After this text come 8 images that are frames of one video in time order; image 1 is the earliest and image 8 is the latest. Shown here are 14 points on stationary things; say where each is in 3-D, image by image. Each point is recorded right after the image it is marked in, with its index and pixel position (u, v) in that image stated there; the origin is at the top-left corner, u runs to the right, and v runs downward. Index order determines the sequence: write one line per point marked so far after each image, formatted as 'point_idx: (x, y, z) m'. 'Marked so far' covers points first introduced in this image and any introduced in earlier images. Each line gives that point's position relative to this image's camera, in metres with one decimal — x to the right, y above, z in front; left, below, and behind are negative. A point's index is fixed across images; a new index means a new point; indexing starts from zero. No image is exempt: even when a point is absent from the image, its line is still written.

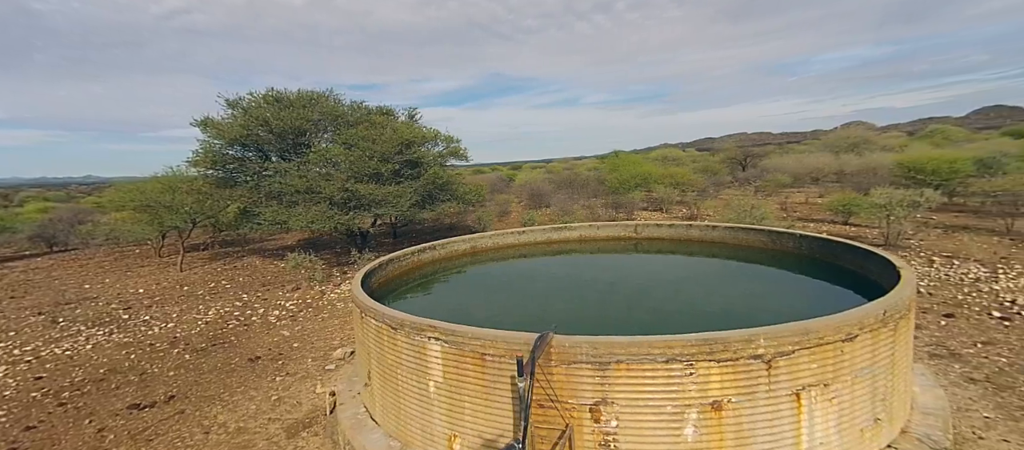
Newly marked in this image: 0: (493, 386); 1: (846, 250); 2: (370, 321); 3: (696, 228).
0: (-0.2, -1.4, +4.0) m
1: (+4.9, -0.4, +6.7) m
2: (-1.6, -1.1, +5.1) m
3: (+3.9, -0.1, +9.6) m
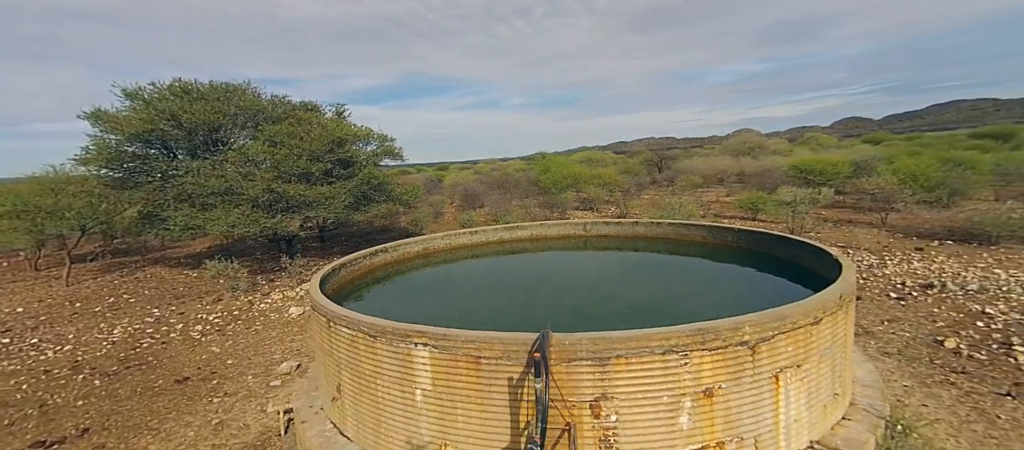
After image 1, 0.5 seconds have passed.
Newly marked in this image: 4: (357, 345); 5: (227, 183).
0: (-0.2, -1.4, +3.8) m
1: (+4.4, -0.3, +7.4) m
2: (-1.8, -1.1, +4.7) m
3: (+2.9, 0.0, +10.1) m
4: (-1.5, -1.2, +4.5) m
5: (-11.1, +1.6, +17.5) m
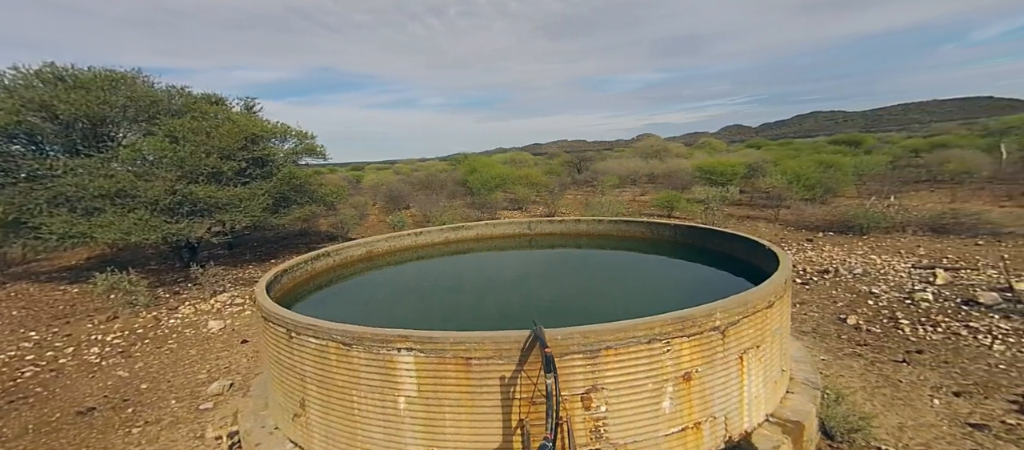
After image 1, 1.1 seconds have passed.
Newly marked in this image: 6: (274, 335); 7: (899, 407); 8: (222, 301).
0: (-0.3, -1.4, +3.7) m
1: (+3.6, -0.2, +8.0) m
2: (-2.0, -1.1, +4.3) m
3: (+1.7, +0.1, +10.4) m
4: (-1.7, -1.2, +4.1) m
5: (-13.4, +1.4, +15.4) m
6: (-2.6, -1.2, +4.8) m
7: (+4.7, -2.2, +5.5) m
8: (-7.8, -2.0, +12.0) m
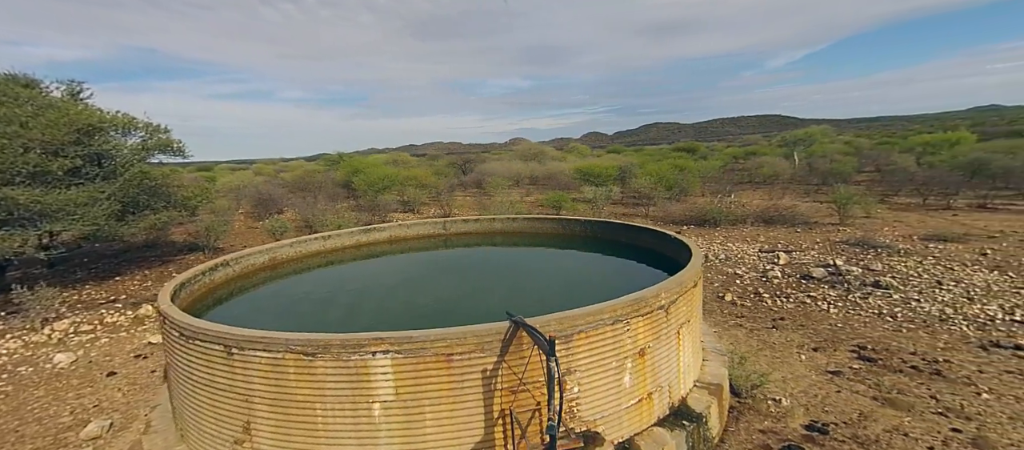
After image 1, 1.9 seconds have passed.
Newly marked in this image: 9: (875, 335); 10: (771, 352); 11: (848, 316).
0: (-0.4, -1.3, +3.7) m
1: (+2.2, -0.1, +8.8) m
2: (-2.2, -1.1, +3.8) m
3: (-0.3, +0.1, +10.7) m
4: (-1.9, -1.2, +3.8) m
5: (-16.2, +1.0, +11.6) m
6: (-2.9, -1.2, +4.2) m
7: (+4.0, -2.1, +6.7) m
8: (-9.8, -2.3, +9.8) m
9: (+6.2, -1.9, +7.7) m
10: (+4.1, -2.0, +7.1) m
11: (+6.4, -1.7, +8.6) m
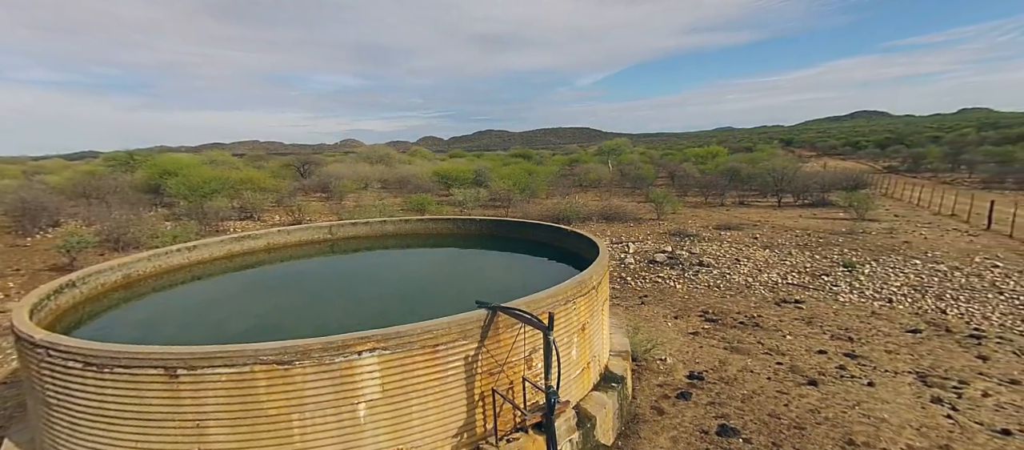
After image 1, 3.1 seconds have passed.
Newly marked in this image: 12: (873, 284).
0: (-0.6, -1.3, +3.9) m
1: (+0.1, 0.0, +9.6) m
2: (-2.3, -1.1, +3.4) m
3: (-2.8, +0.1, +10.5) m
4: (-2.0, -1.2, +3.4) m
5: (-18.2, +0.4, +6.0) m
6: (-3.1, -1.3, +3.5) m
7: (+2.6, -1.9, +8.2) m
8: (-11.4, -2.6, +6.5) m
9: (+4.4, -1.7, +9.9) m
10: (+2.6, -1.9, +8.6) m
11: (+4.3, -1.5, +10.7) m
12: (+9.4, -1.5, +11.7) m
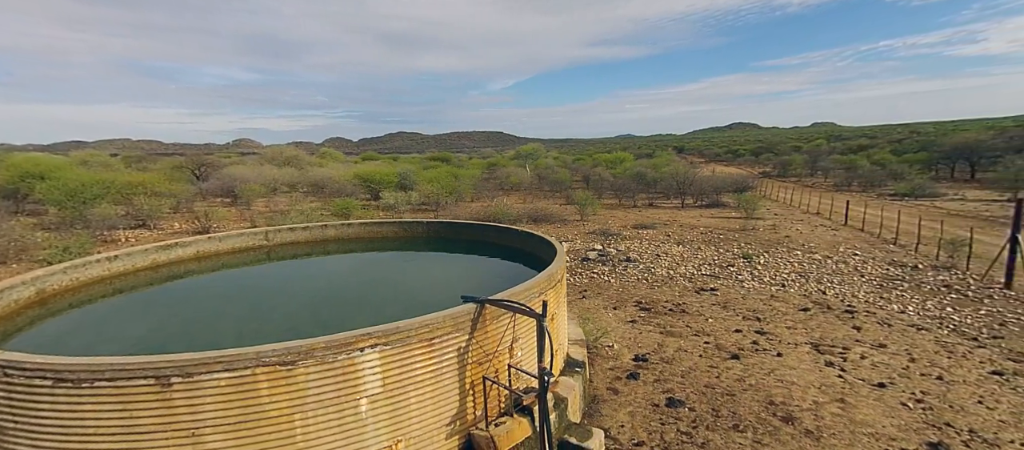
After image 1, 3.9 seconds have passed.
0: (-0.6, -1.3, +4.1) m
1: (-1.0, -0.1, +9.9) m
2: (-2.3, -1.1, +3.3) m
3: (-4.1, 0.0, +10.2) m
4: (-1.9, -1.2, +3.4) m
5: (-18.4, +0.1, +3.1) m
6: (-3.1, -1.3, +3.3) m
7: (+1.7, -1.9, +8.9) m
8: (-11.7, -2.8, +4.7) m
9: (+3.1, -1.6, +10.9) m
10: (+1.6, -1.8, +9.3) m
11: (+2.9, -1.5, +11.7) m
12: (+7.7, -1.4, +13.6) m
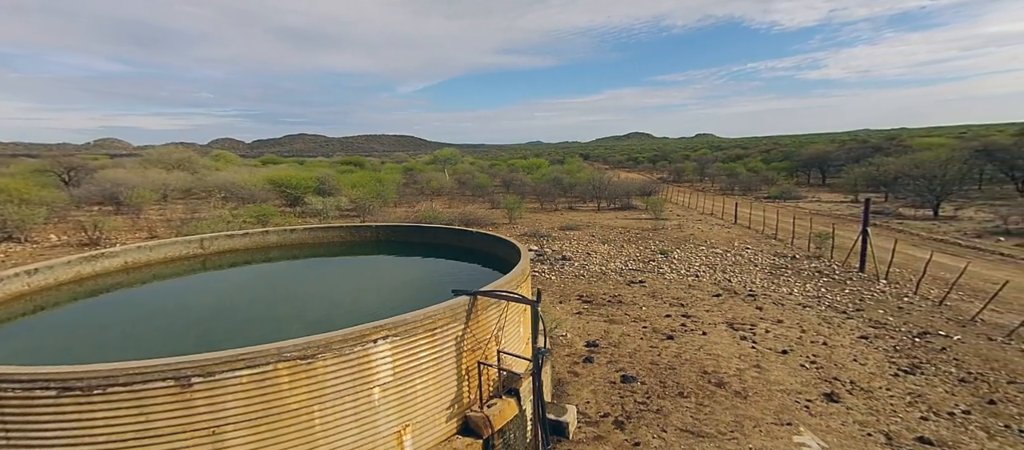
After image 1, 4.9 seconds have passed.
0: (-0.7, -1.3, +4.5) m
1: (-2.1, -0.1, +10.0) m
2: (-2.2, -1.2, +3.4) m
3: (-5.2, -0.2, +9.8) m
4: (-1.8, -1.2, +3.5) m
5: (-17.9, -0.2, +0.2) m
6: (-2.9, -1.3, +3.2) m
7: (+0.8, -1.9, +9.6) m
8: (-11.7, -3.0, +3.0) m
9: (+1.8, -1.6, +11.8) m
10: (+0.6, -1.9, +10.0) m
11: (+1.4, -1.5, +12.6) m
12: (+5.8, -1.4, +15.3) m
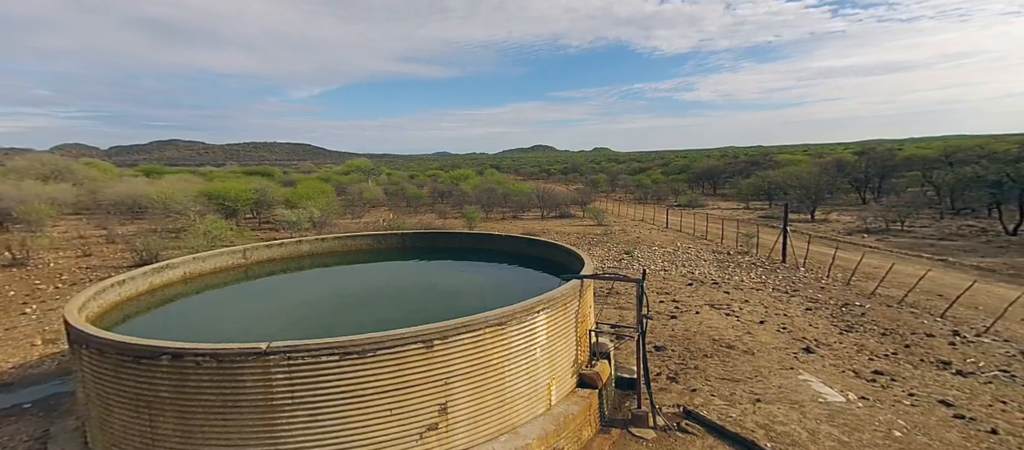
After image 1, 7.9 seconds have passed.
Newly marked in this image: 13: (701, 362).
0: (+0.7, -1.2, +5.6) m
1: (-1.7, -0.3, +10.9) m
2: (-0.5, -1.1, +4.3) m
3: (-4.7, -0.4, +10.2) m
4: (-0.2, -1.2, +4.5) m
5: (-15.6, -0.4, -1.5) m
6: (-1.3, -1.3, +4.0) m
7: (+1.3, -2.0, +10.9) m
8: (-9.8, -3.2, +2.3) m
9: (+1.9, -1.7, +13.3) m
10: (+1.1, -1.9, +11.3) m
11: (+1.4, -1.6, +14.0) m
12: (+5.3, -1.5, +17.4) m
13: (+3.2, -2.4, +7.7) m
